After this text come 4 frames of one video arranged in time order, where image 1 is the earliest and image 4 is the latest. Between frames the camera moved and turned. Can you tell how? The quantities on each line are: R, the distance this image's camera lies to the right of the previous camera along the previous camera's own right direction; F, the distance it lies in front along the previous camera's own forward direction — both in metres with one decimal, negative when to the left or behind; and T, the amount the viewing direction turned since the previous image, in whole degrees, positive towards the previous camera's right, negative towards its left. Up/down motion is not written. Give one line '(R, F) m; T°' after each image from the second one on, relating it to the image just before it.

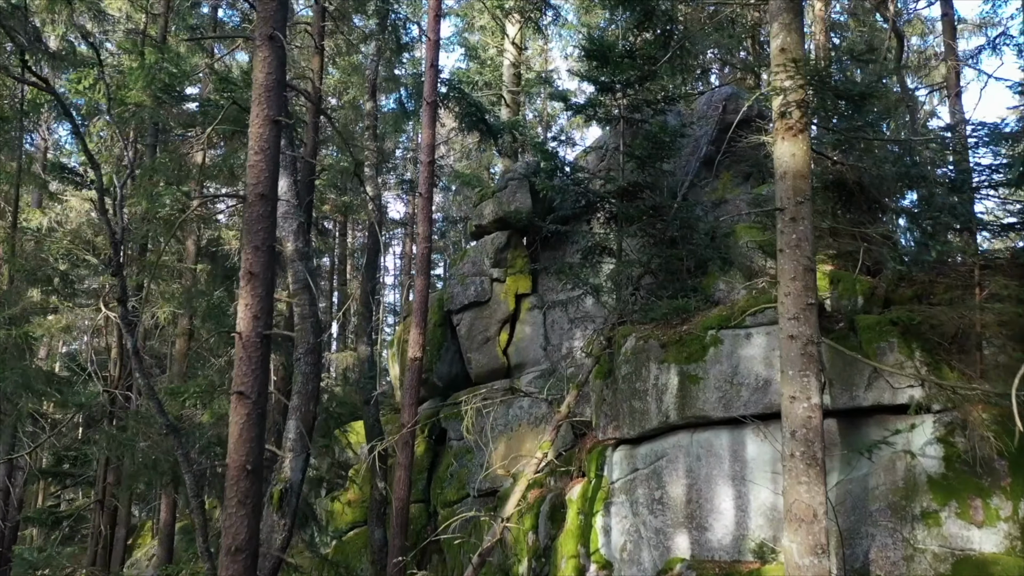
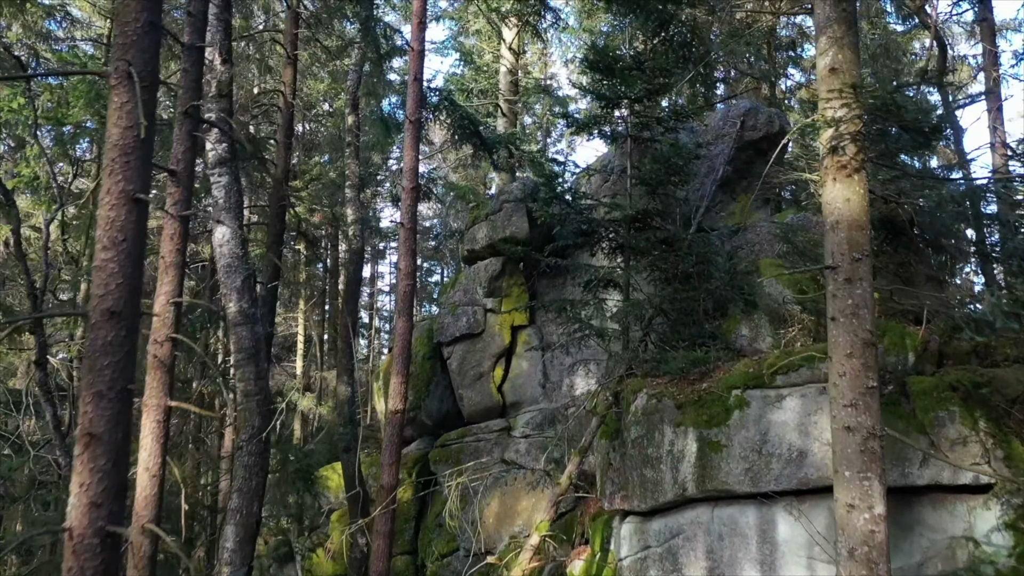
(+0.1, +1.1) m; 0°
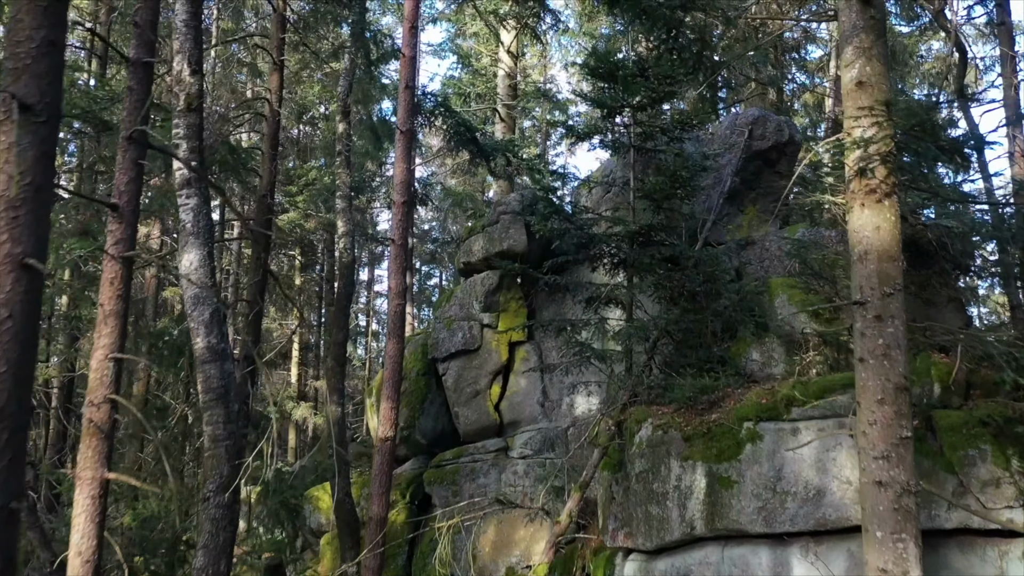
(0.0, +0.5) m; 0°
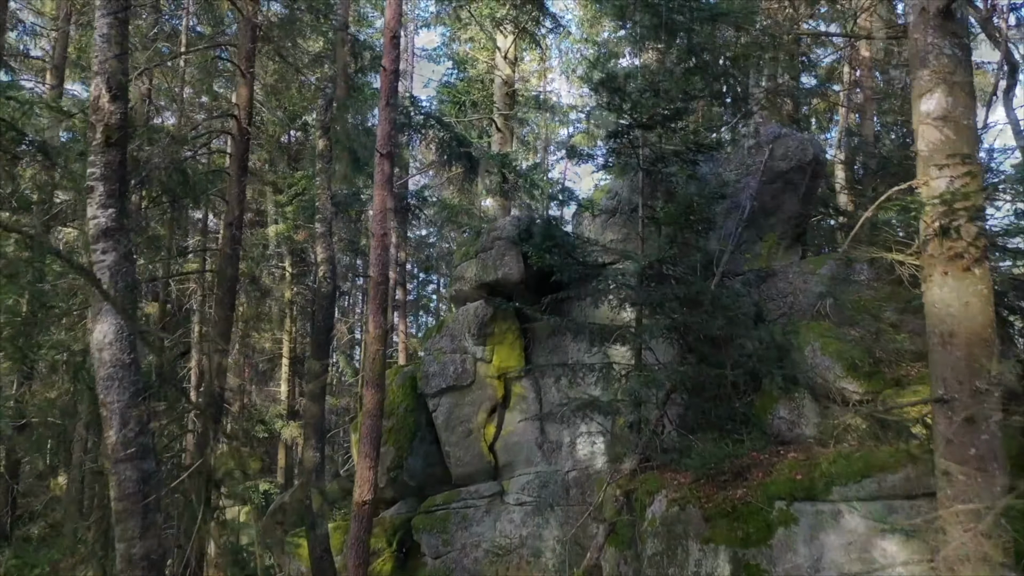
(+0.1, +0.9) m; 0°
